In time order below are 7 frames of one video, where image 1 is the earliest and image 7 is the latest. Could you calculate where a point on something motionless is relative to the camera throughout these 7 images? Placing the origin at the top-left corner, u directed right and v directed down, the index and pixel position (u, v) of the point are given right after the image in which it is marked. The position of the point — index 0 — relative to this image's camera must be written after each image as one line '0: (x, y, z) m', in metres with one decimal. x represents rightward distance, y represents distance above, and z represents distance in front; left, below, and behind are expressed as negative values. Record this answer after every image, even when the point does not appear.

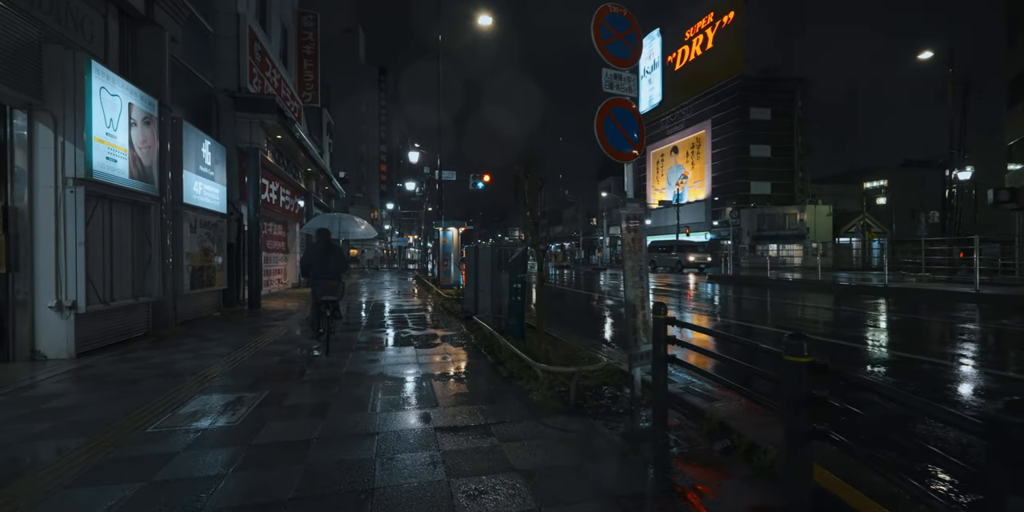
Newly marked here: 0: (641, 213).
0: (+1.7, +0.6, +6.1) m
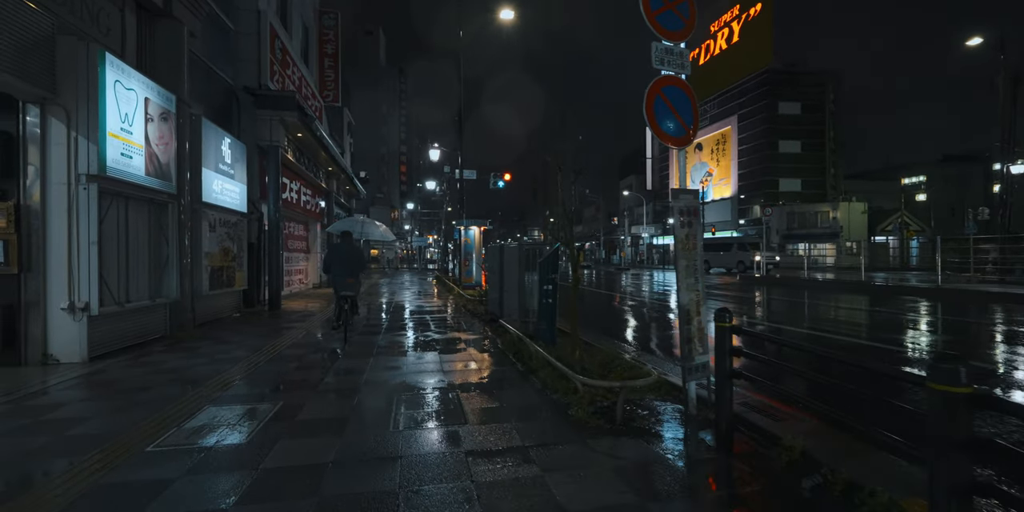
0: (+2.2, +0.6, +5.4) m
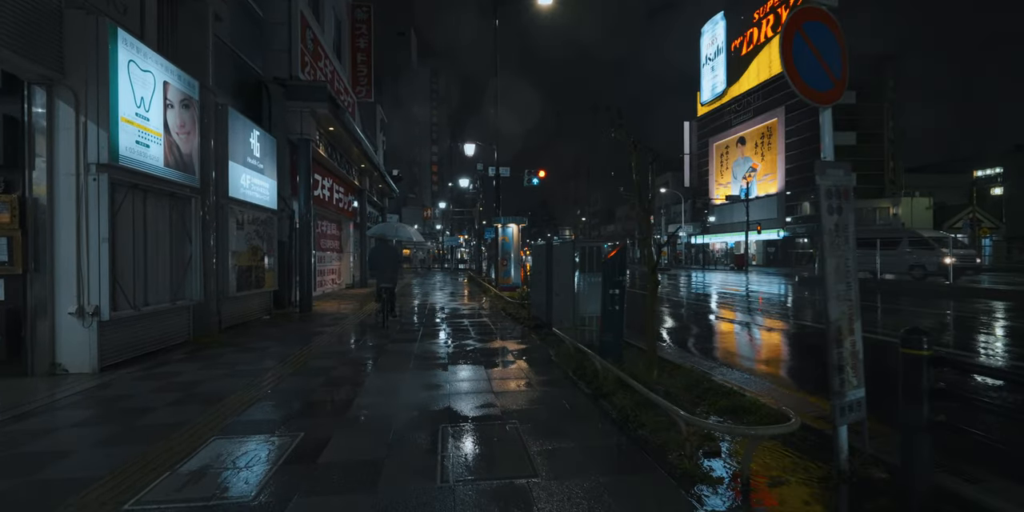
0: (+2.9, +0.6, +3.9) m
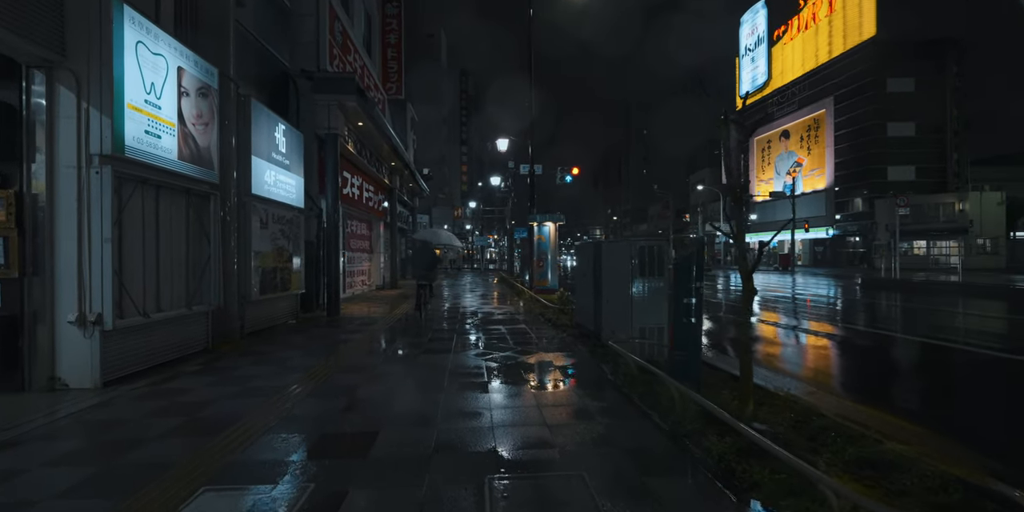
0: (+3.4, +0.6, +2.6) m
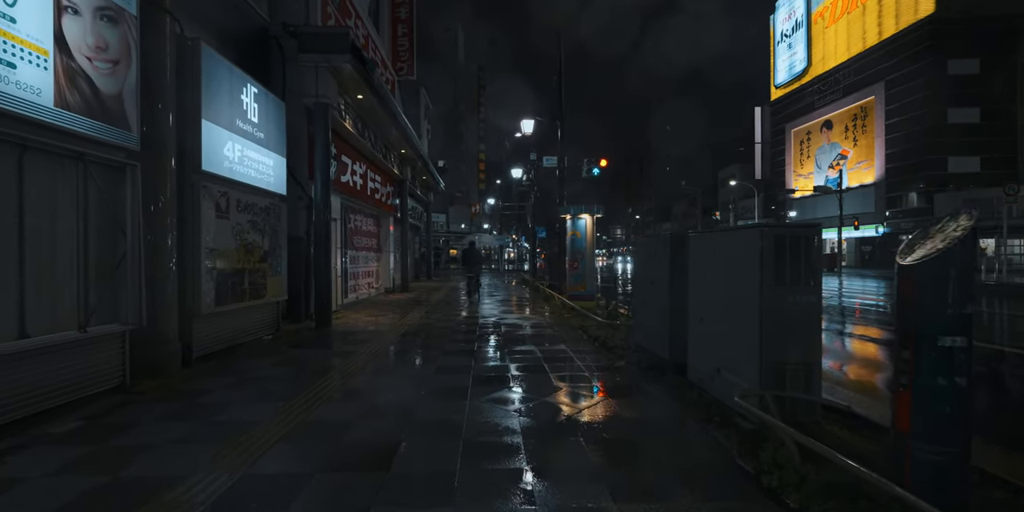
0: (+3.8, +0.7, -0.4) m
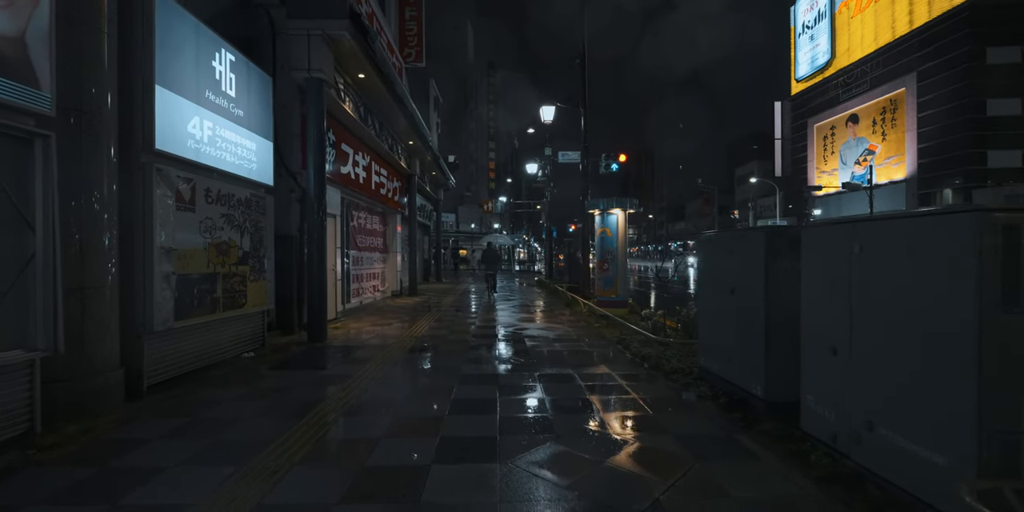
0: (+4.1, +0.6, -2.2) m
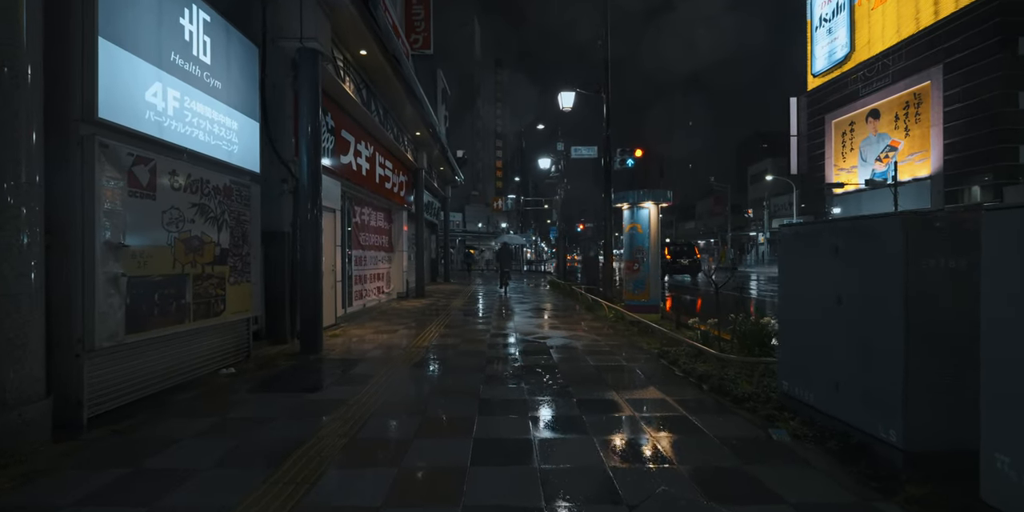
0: (+4.4, +0.7, -3.6) m
